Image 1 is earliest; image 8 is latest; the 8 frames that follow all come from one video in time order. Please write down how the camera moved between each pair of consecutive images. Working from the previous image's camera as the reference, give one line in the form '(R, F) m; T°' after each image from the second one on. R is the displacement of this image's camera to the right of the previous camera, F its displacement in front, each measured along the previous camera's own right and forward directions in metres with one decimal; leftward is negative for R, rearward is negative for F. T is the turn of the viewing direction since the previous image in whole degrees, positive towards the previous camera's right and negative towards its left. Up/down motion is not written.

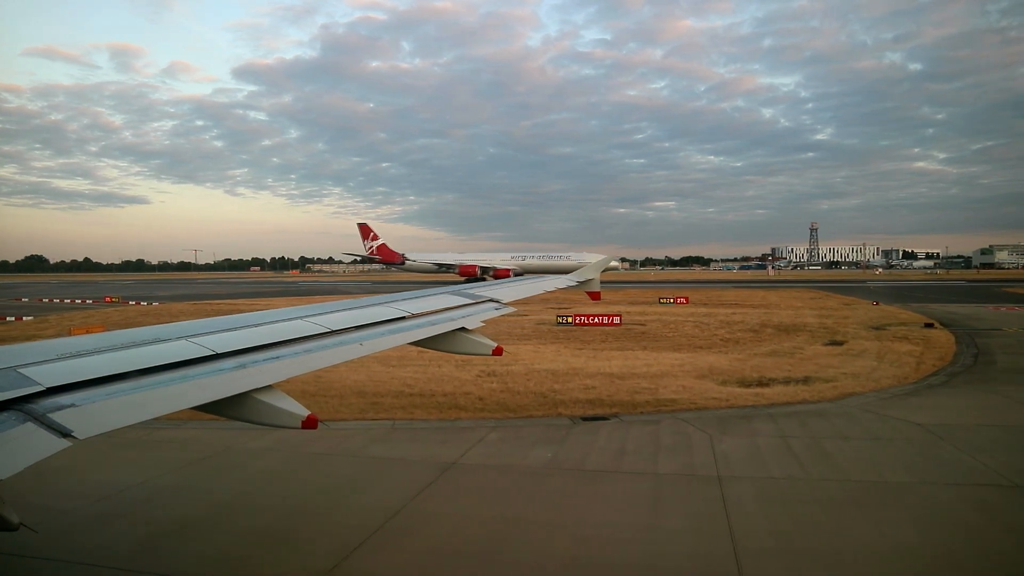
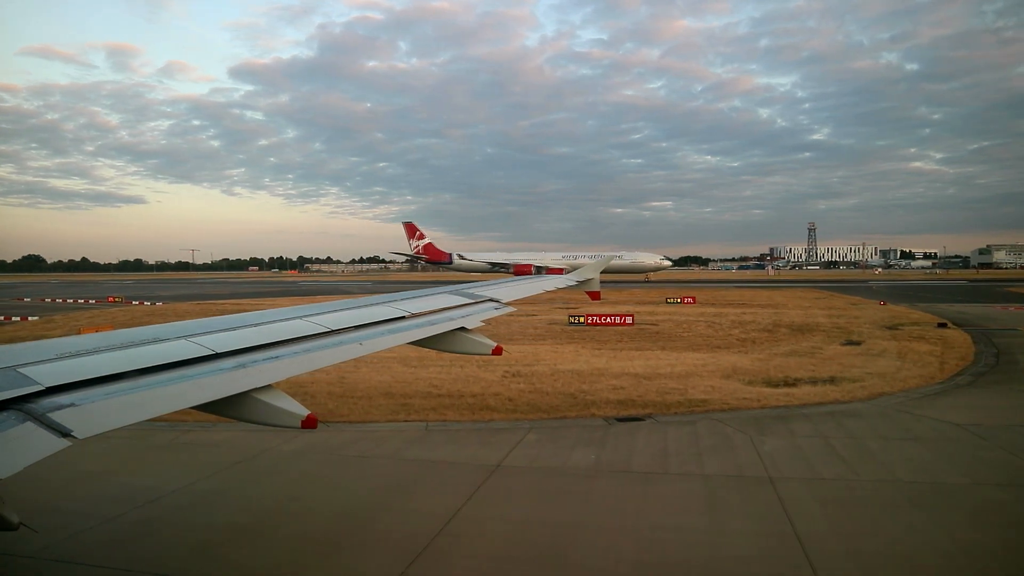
(-0.5, +0.1) m; 0°
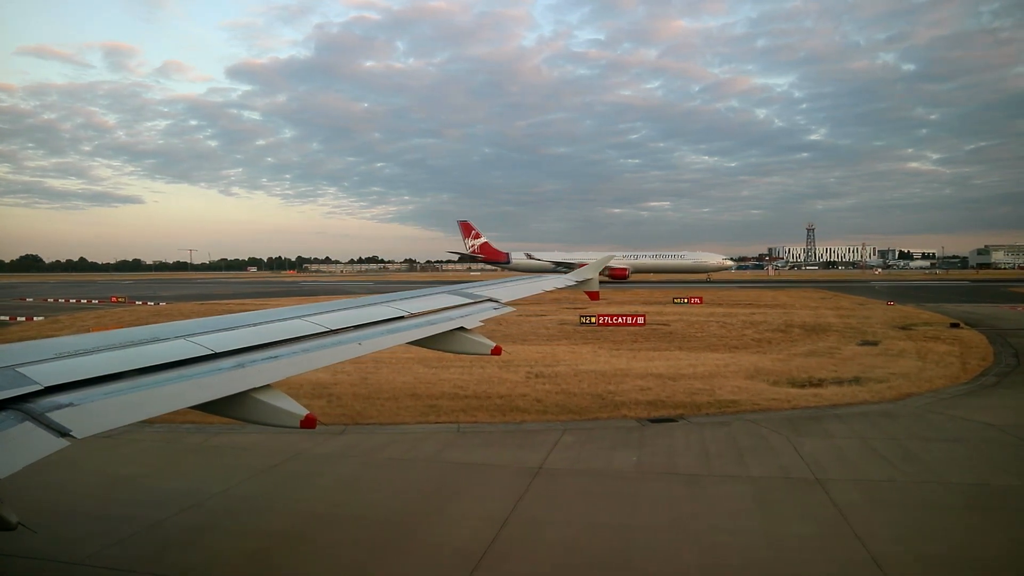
(-0.5, +0.1) m; 0°
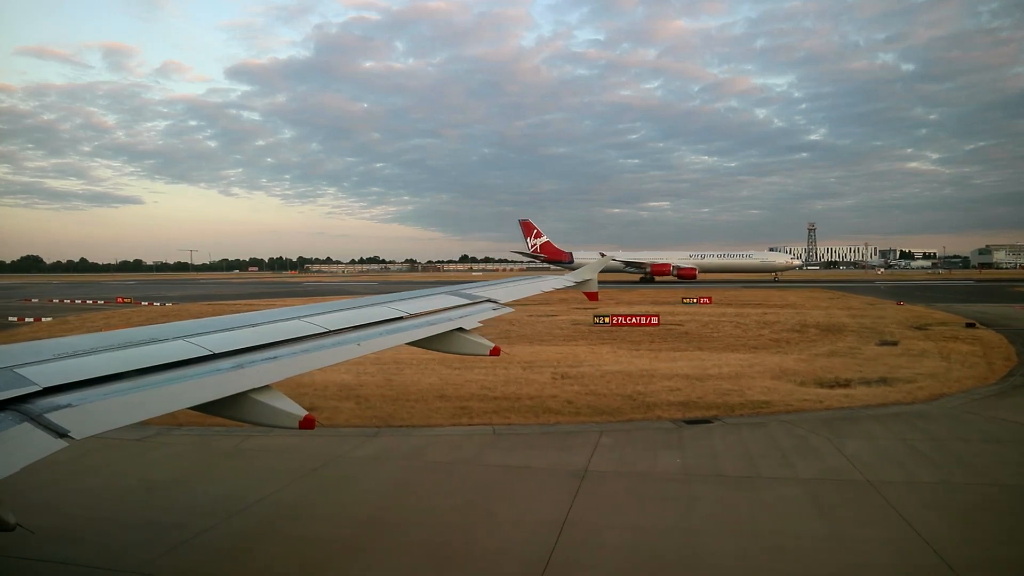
(-0.5, +0.1) m; 0°
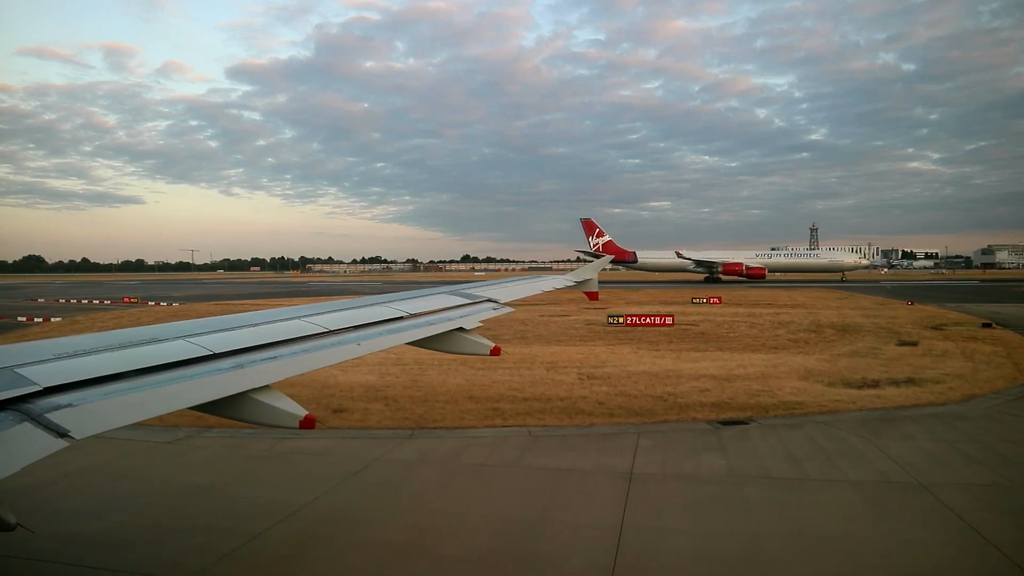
(-0.5, +0.1) m; 0°
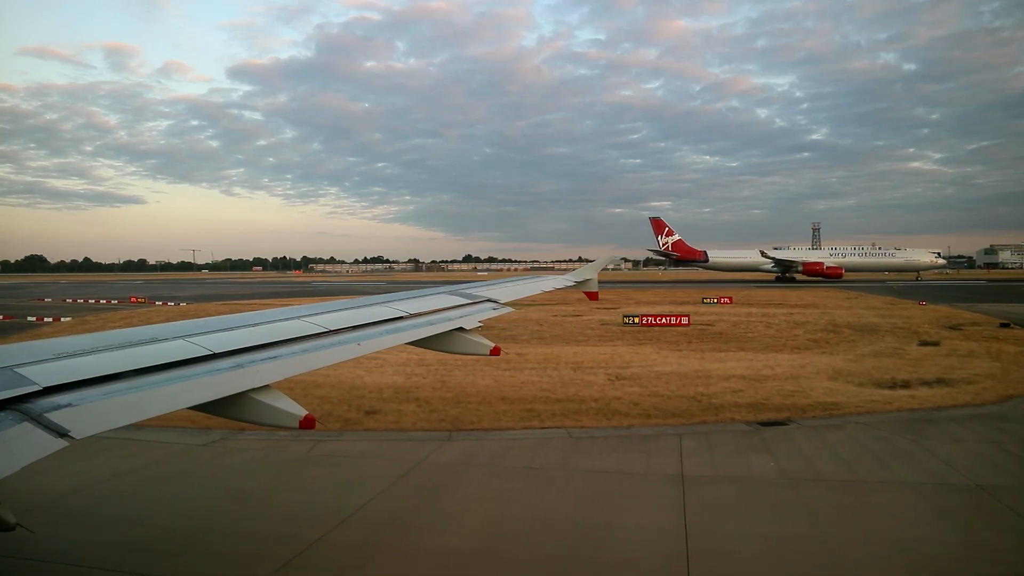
(-0.5, +0.1) m; 0°
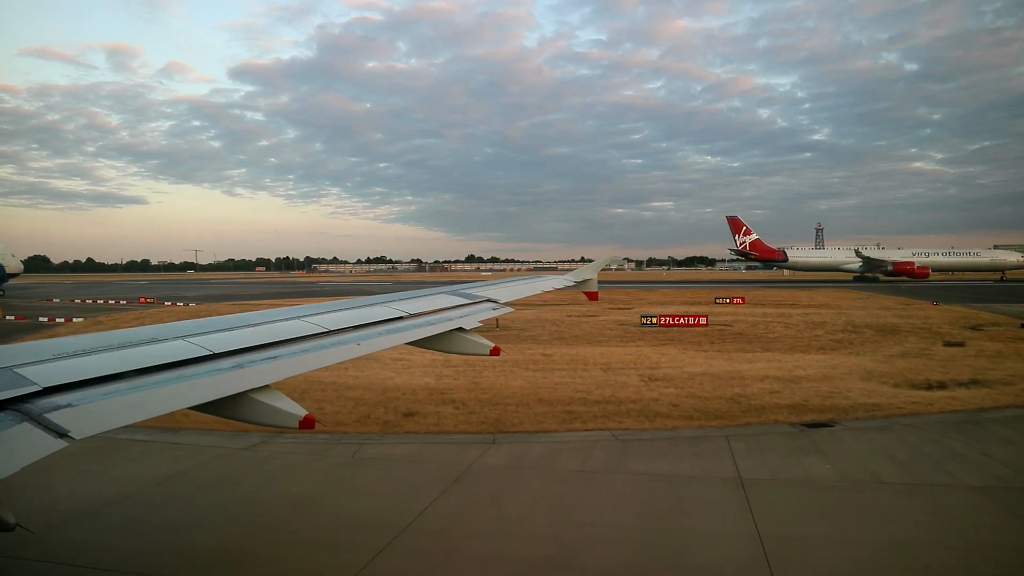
(-0.5, +0.1) m; 0°
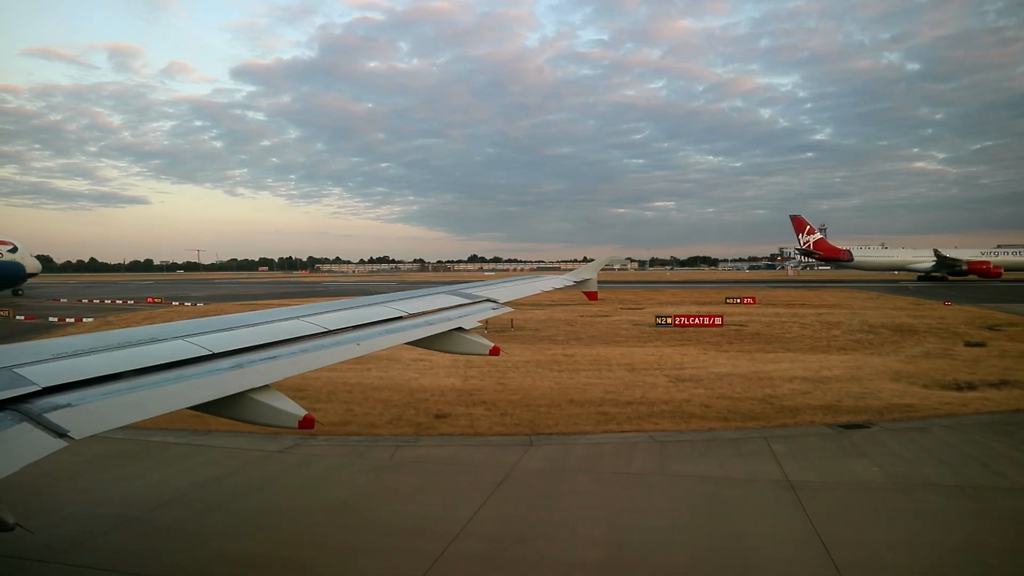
(-0.4, +0.1) m; 0°
